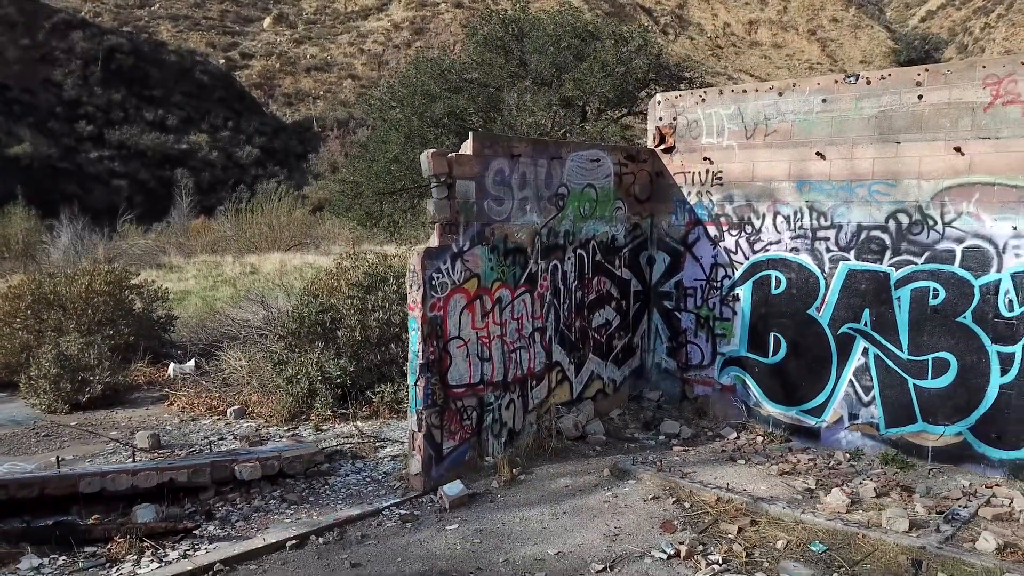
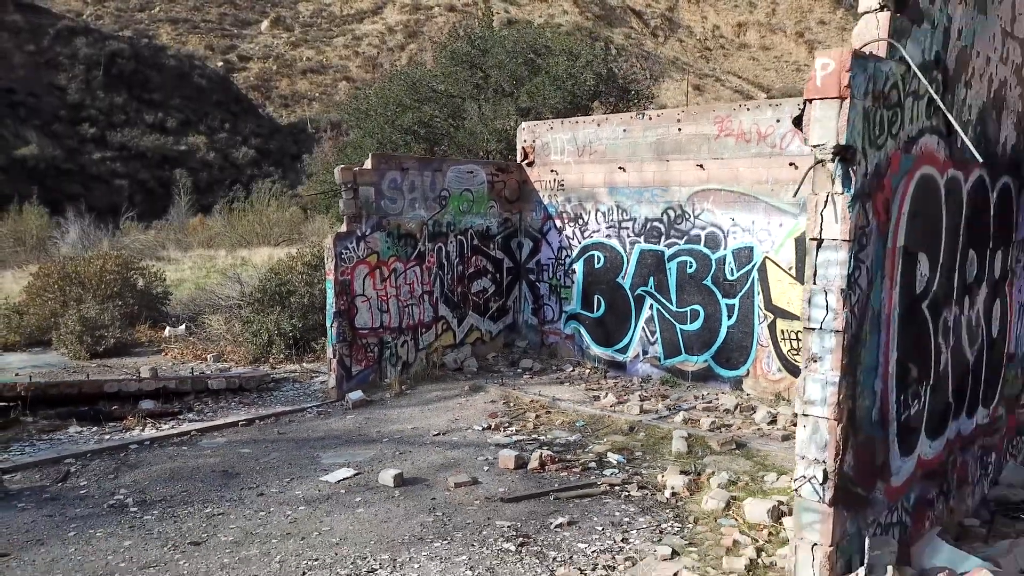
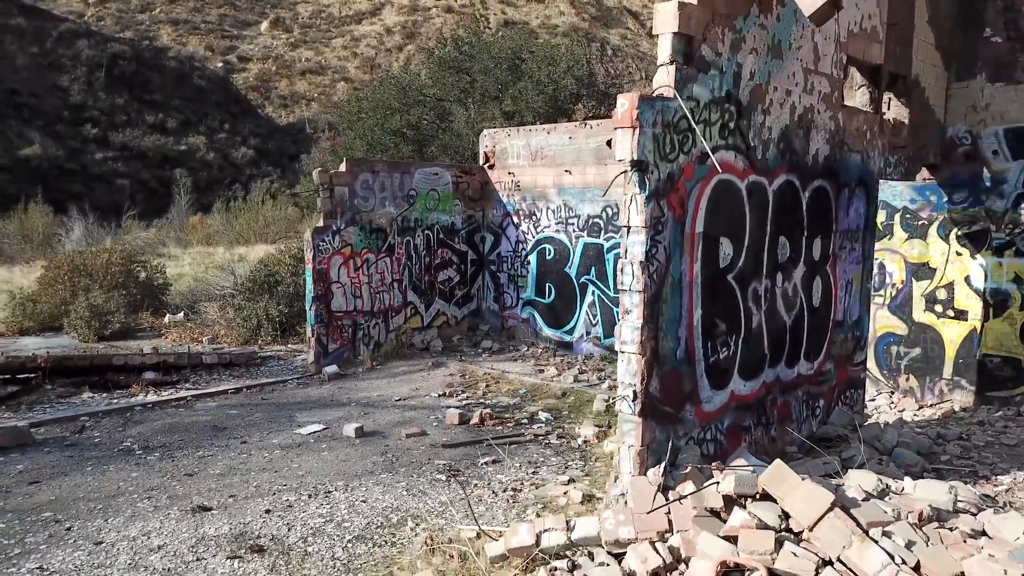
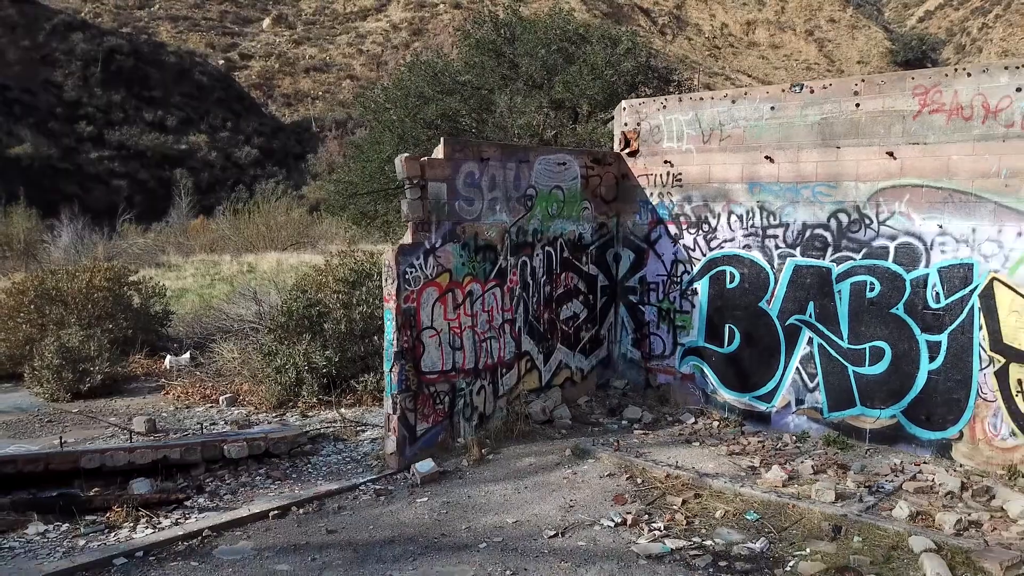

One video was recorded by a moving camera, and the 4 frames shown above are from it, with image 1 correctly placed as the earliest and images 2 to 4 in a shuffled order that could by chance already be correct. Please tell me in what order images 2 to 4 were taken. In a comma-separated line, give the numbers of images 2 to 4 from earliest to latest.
4, 2, 3
